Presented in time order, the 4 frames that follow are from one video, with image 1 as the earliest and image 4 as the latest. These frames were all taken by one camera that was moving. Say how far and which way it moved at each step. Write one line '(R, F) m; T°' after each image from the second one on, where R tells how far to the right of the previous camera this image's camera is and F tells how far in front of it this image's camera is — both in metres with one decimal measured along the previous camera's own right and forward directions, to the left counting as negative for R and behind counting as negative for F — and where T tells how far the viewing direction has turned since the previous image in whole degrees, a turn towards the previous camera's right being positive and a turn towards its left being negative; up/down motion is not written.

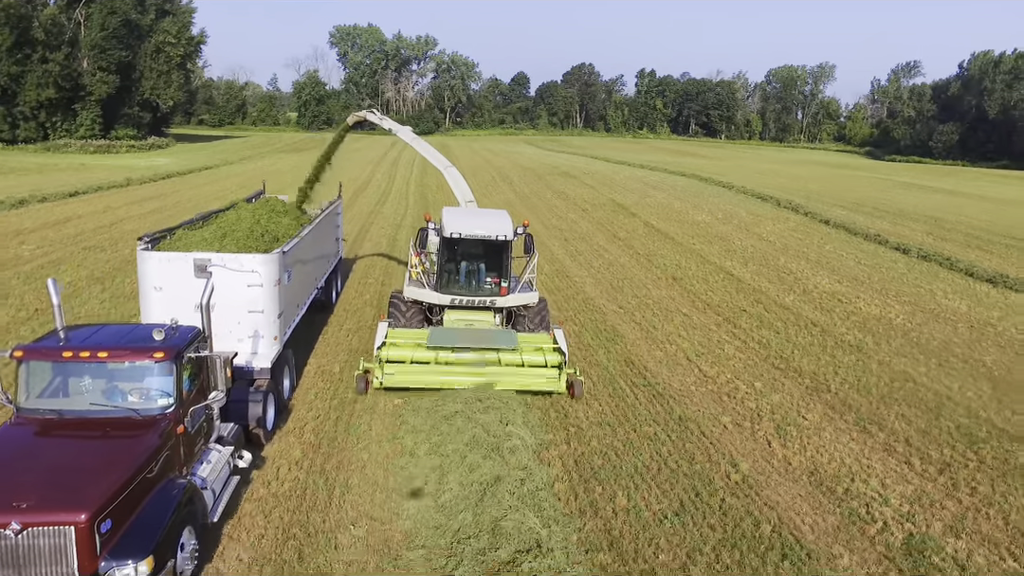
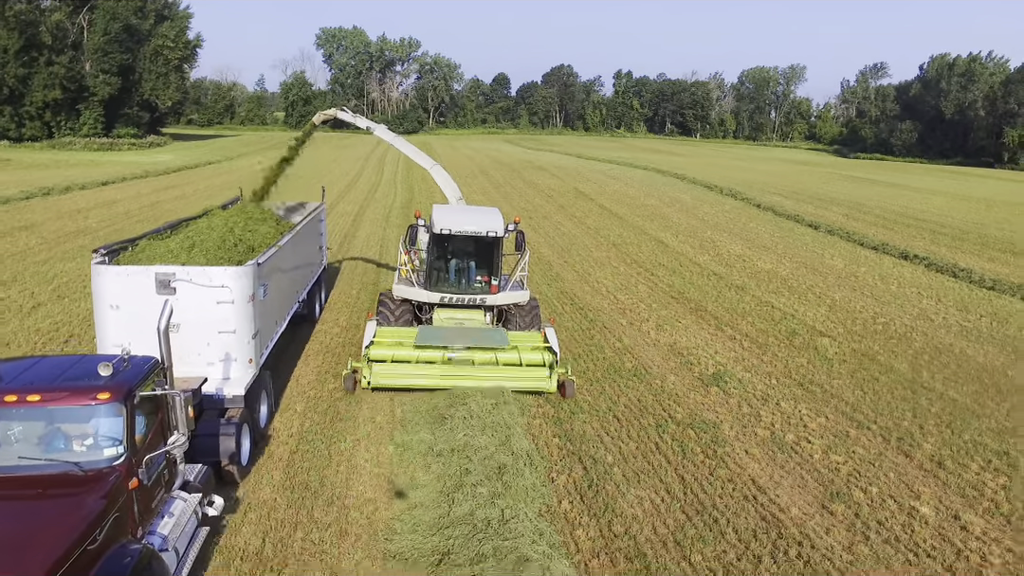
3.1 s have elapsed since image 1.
(+0.3, -3.9) m; +1°
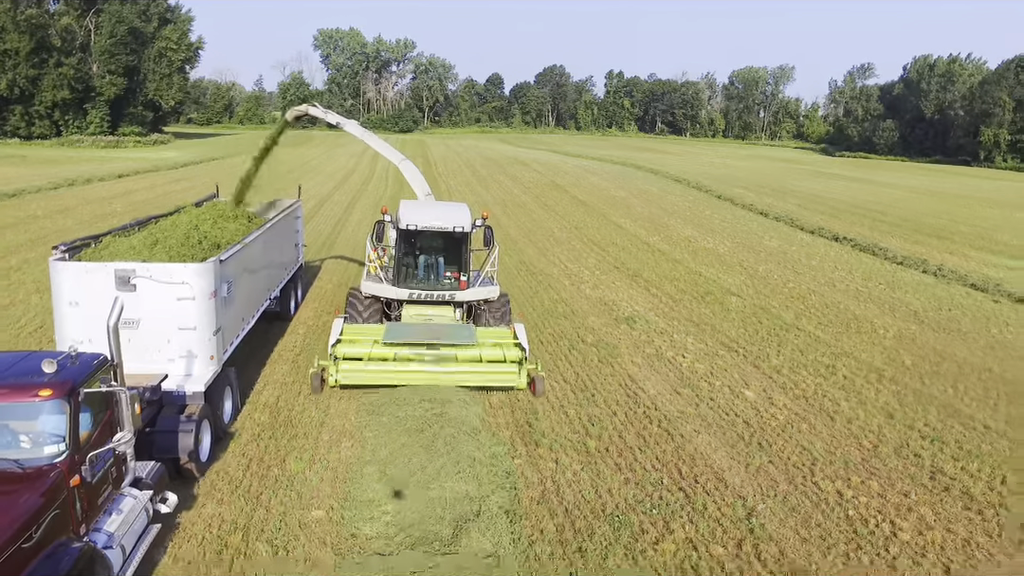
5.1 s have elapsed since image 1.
(+0.7, -2.6) m; 0°
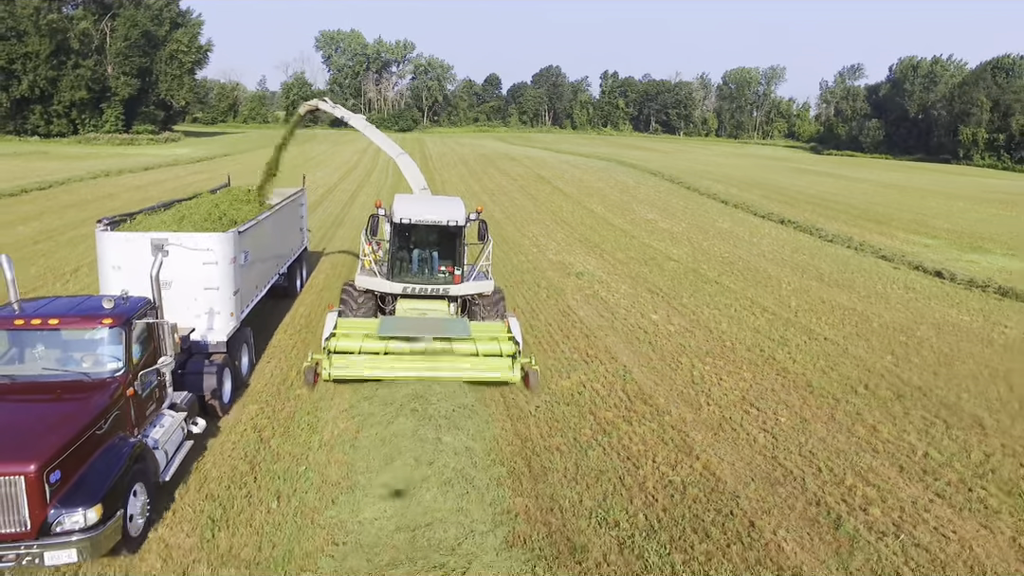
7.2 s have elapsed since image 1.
(+0.5, -3.2) m; 0°
